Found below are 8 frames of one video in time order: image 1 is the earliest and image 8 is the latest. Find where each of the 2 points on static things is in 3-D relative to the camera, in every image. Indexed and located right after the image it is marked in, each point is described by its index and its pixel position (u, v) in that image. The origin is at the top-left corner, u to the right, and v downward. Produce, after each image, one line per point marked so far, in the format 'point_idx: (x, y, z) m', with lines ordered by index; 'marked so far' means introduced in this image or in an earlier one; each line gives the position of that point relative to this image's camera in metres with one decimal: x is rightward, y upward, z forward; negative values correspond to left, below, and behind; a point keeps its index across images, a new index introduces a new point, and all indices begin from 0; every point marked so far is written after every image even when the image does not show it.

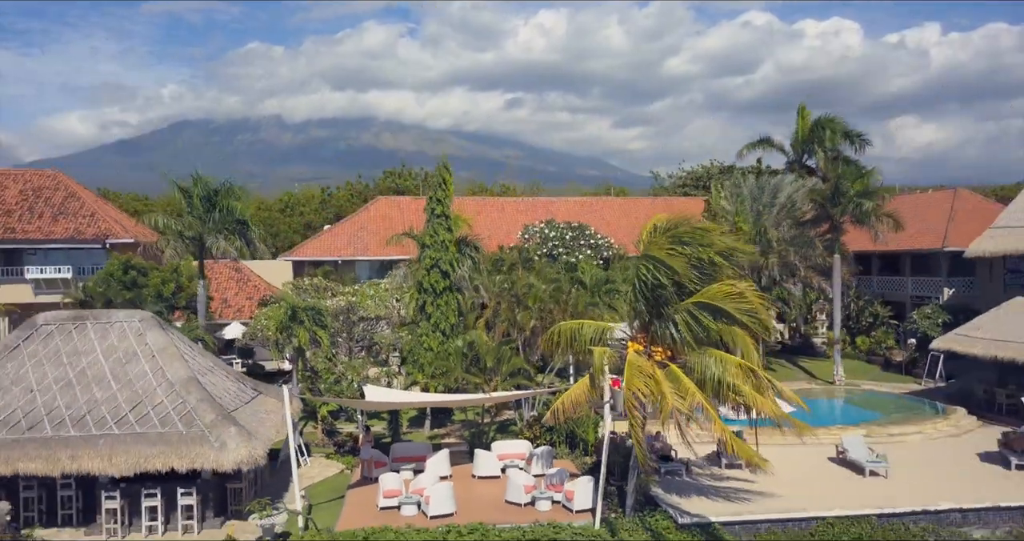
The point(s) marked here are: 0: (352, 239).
0: (-3.6, +0.7, +19.1) m
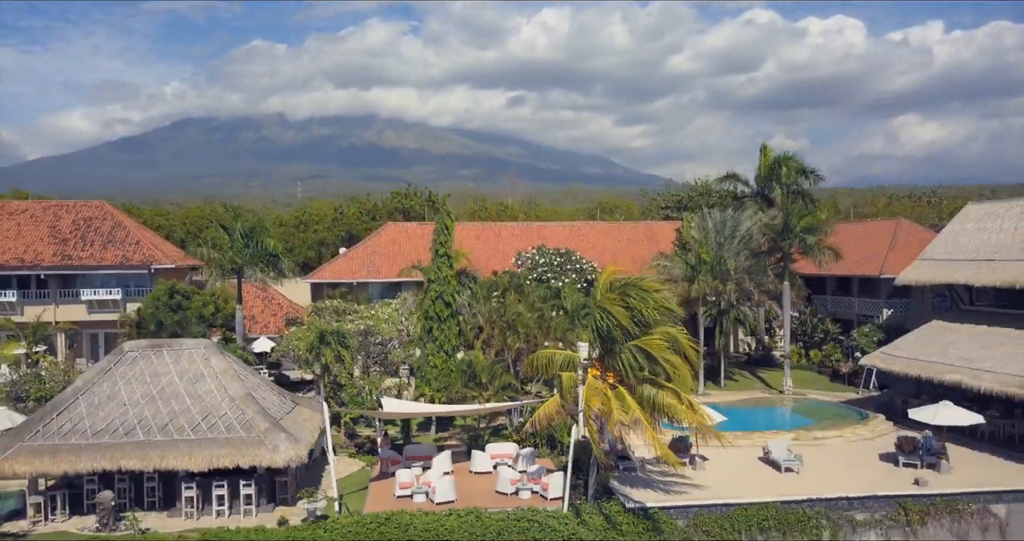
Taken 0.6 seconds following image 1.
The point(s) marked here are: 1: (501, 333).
0: (-3.7, +0.2, +21.5) m
1: (-0.2, -1.1, +15.4) m
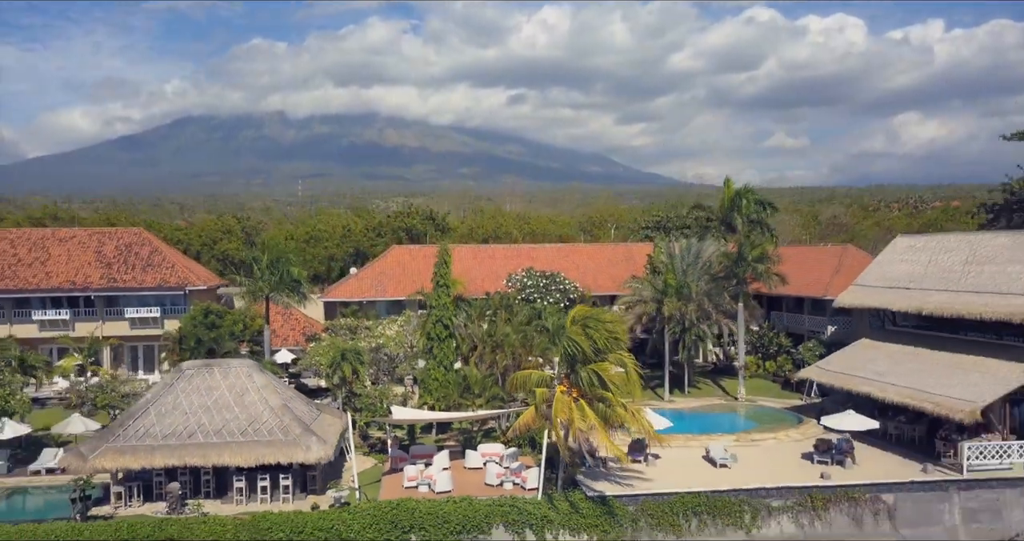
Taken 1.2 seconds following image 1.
0: (-3.9, -0.4, +24.2) m
1: (-0.4, -1.7, +18.1) m
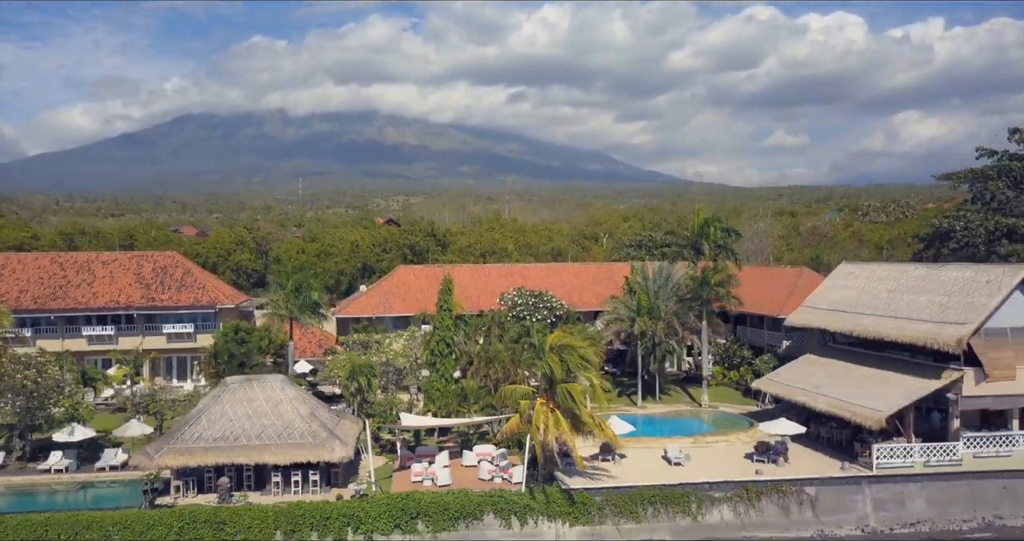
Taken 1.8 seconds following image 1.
0: (-4.2, -1.0, +27.1) m
1: (-0.7, -2.3, +21.0) m
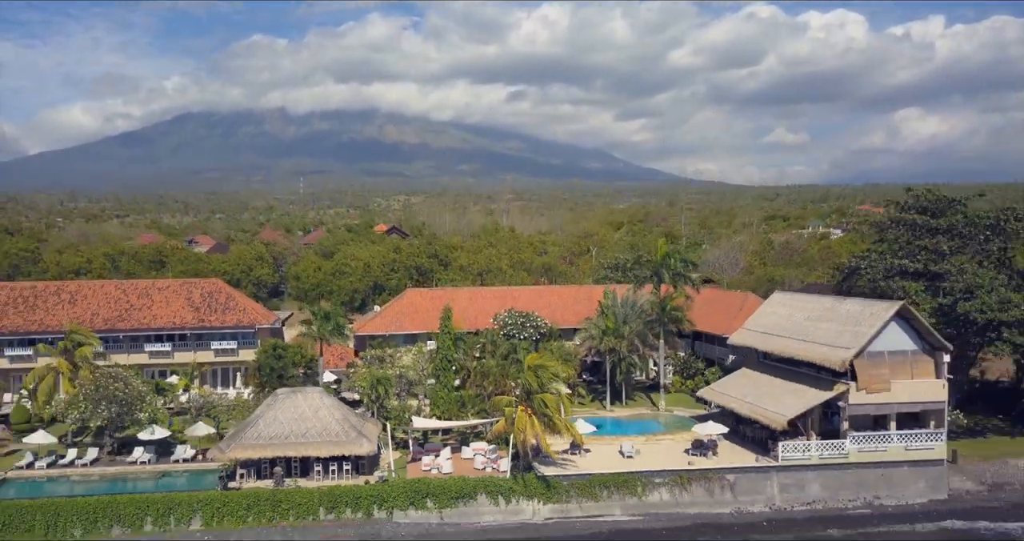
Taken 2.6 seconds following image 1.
0: (-4.5, -1.9, +32.0) m
1: (-1.0, -3.2, +25.9) m
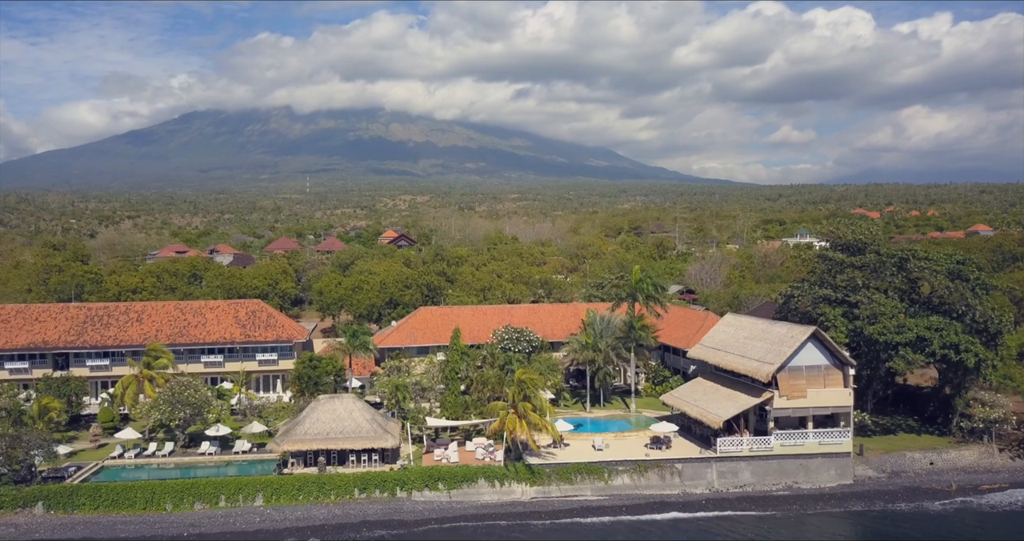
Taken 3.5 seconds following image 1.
0: (-4.6, -2.8, +37.7) m
1: (-1.2, -4.2, +31.5) m
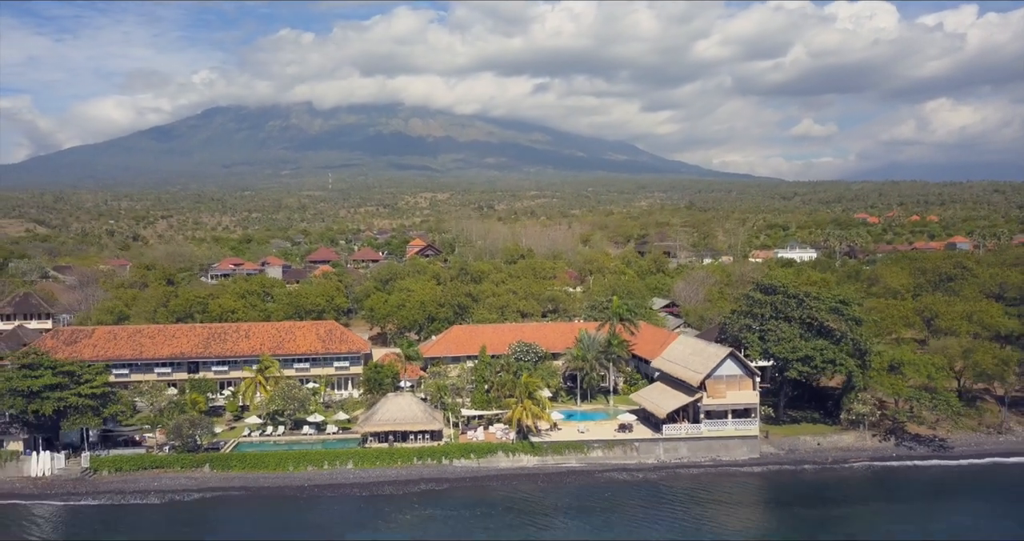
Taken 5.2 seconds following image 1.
0: (-4.0, -4.5, +49.9) m
1: (-0.6, -5.9, +43.7) m
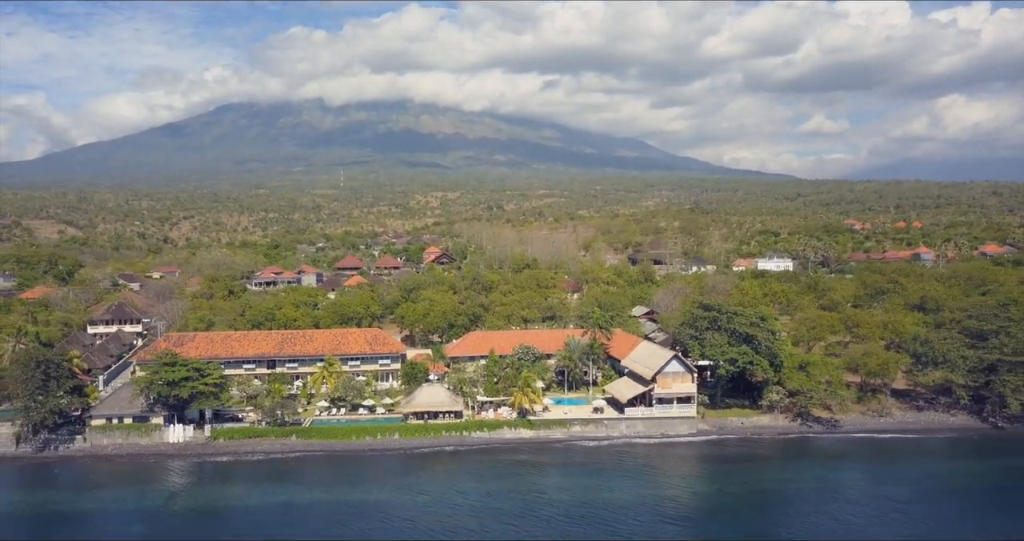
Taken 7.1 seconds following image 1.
0: (-3.7, -5.9, +64.0) m
1: (-0.4, -7.4, +57.8) m
